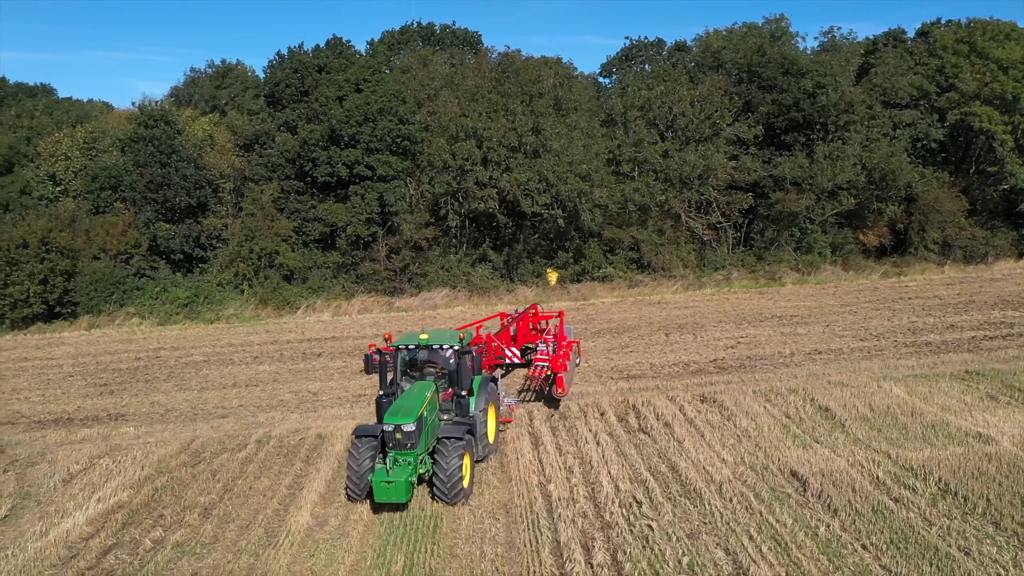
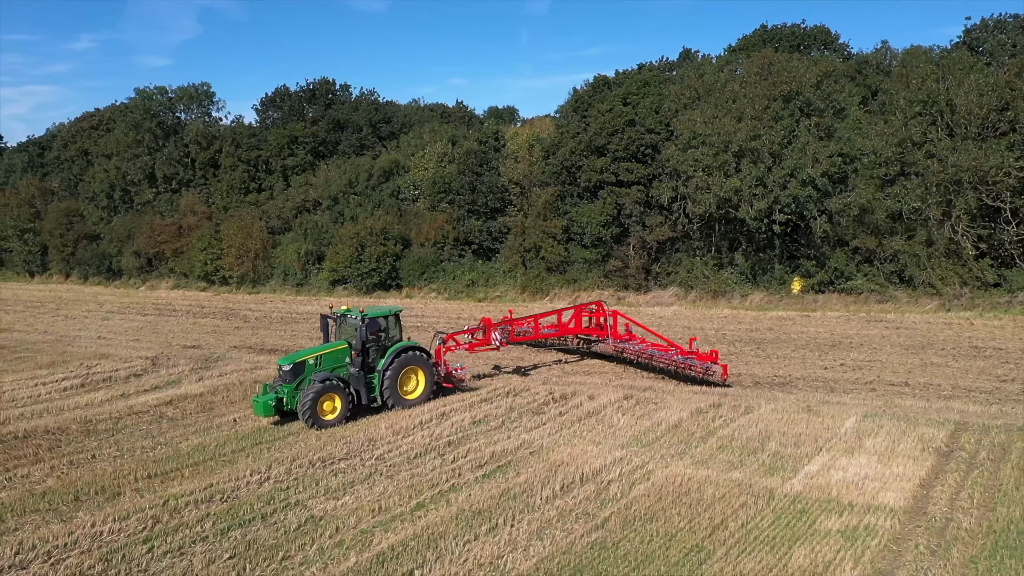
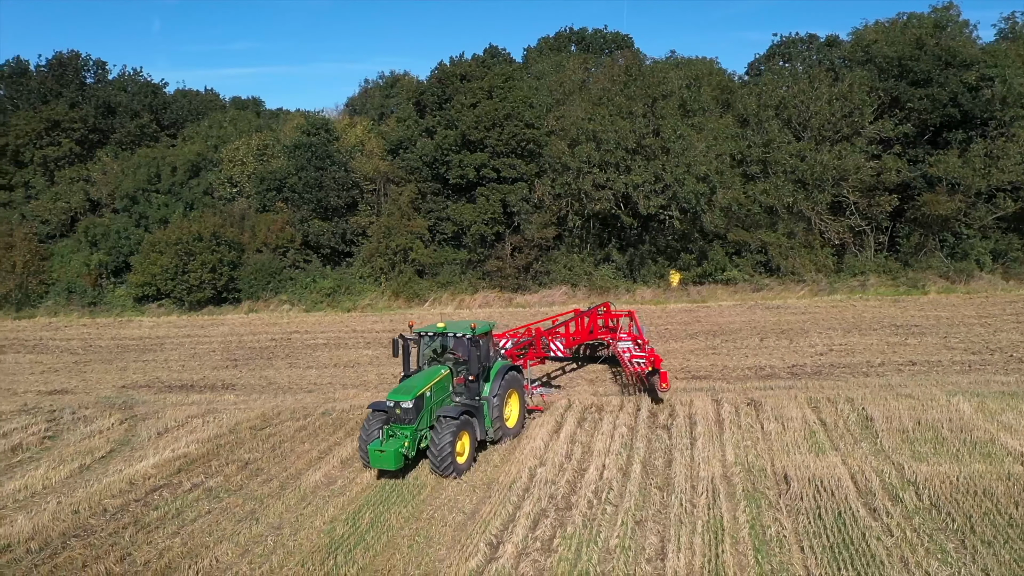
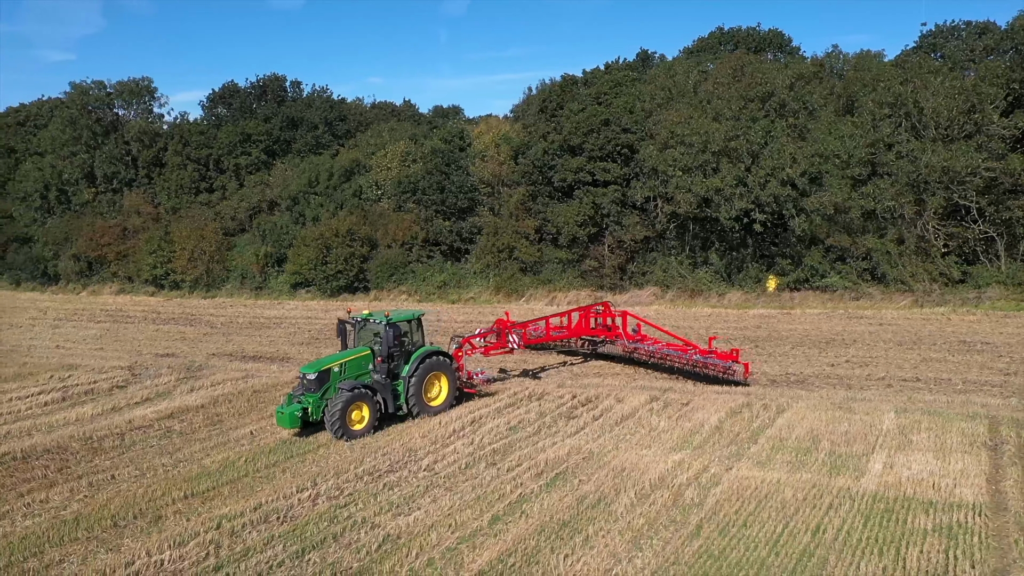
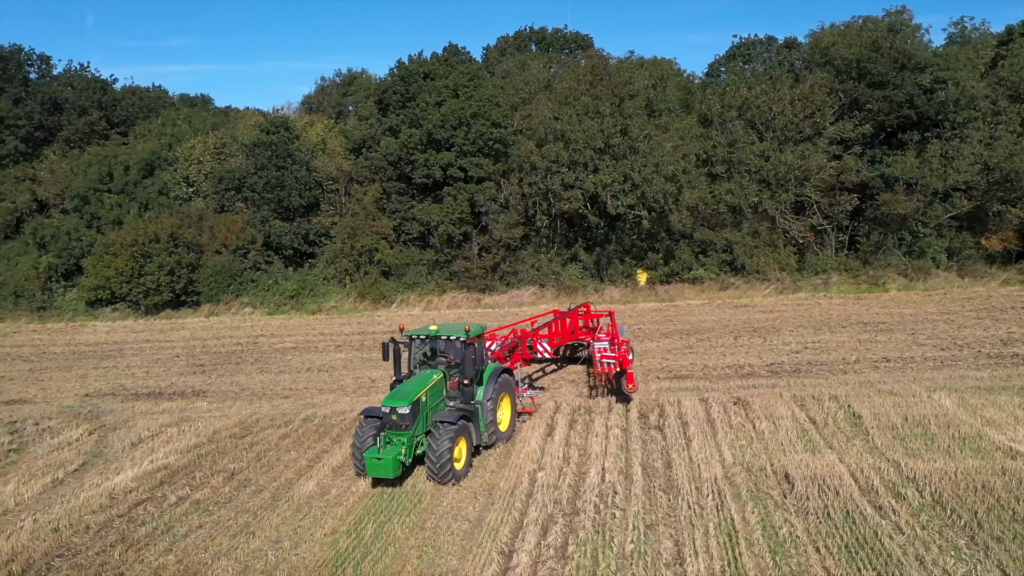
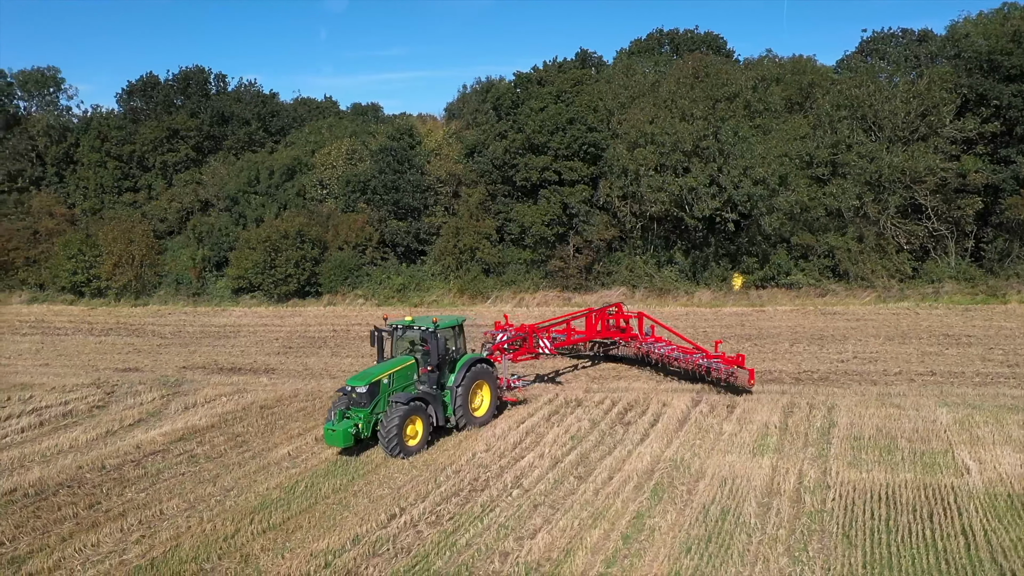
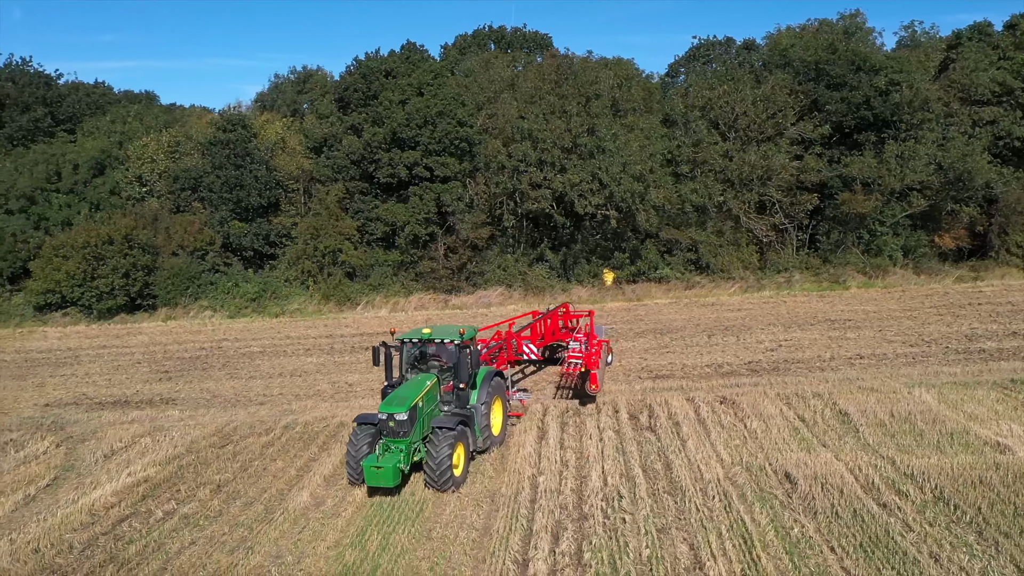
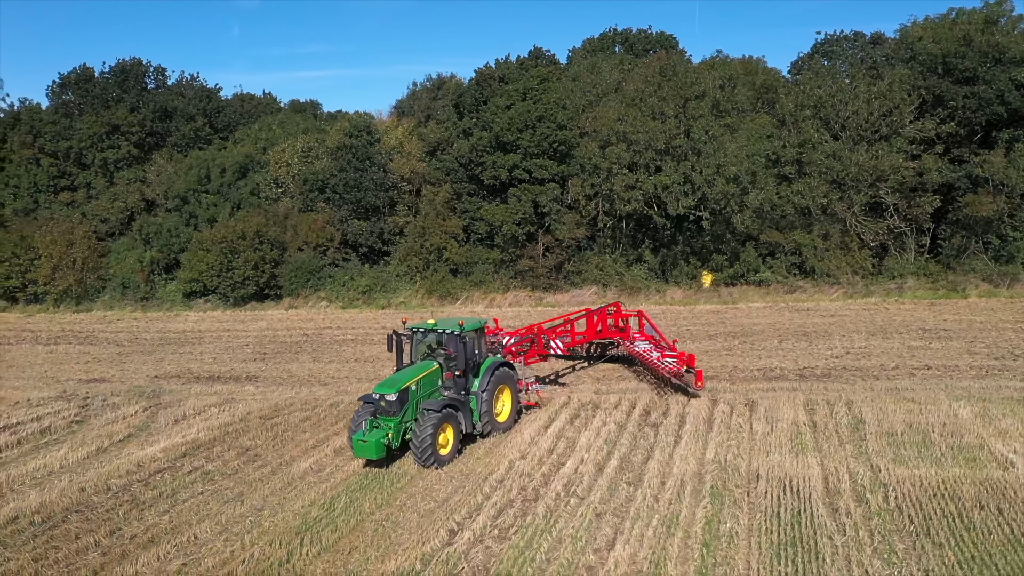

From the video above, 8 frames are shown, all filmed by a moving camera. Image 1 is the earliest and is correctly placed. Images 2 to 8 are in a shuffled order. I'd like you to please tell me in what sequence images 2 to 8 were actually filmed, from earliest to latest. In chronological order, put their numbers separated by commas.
7, 5, 3, 8, 6, 4, 2
